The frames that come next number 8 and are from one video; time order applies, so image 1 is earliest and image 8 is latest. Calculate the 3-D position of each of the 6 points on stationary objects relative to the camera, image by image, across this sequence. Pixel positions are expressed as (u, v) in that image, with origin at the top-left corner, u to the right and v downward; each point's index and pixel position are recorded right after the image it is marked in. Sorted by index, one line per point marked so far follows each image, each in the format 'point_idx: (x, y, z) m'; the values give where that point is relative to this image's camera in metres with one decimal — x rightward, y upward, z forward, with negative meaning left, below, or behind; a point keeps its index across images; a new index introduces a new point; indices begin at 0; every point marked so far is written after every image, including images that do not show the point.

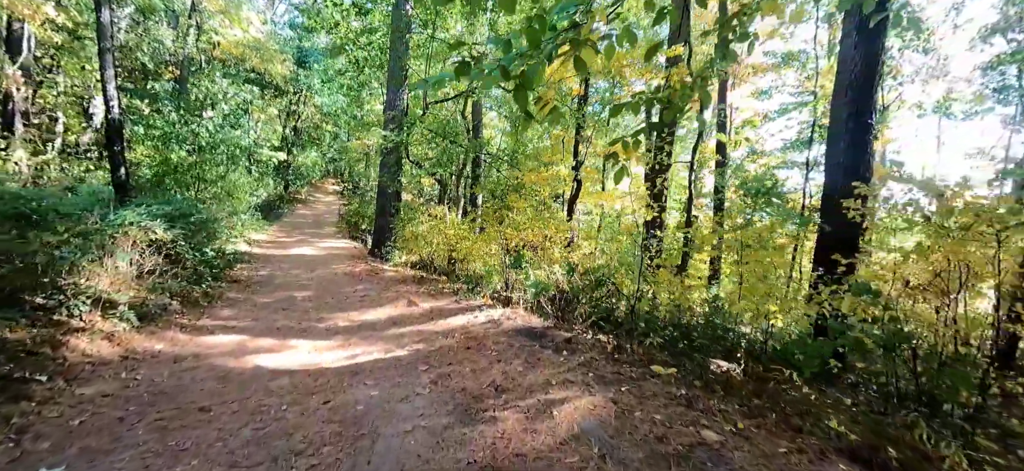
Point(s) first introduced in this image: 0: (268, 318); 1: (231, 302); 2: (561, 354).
0: (-3.5, -1.2, +6.4) m
1: (-4.6, -1.1, +7.2) m
2: (+0.5, -1.2, +4.3) m
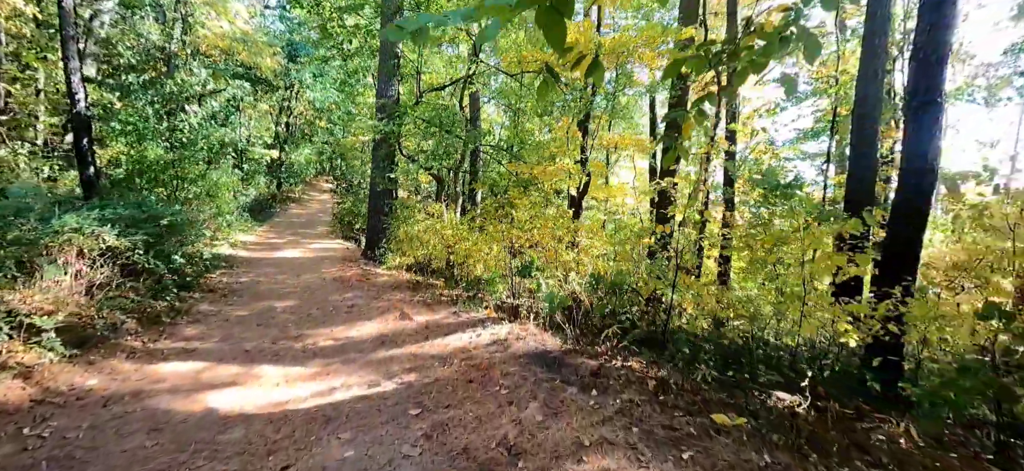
0: (-3.4, -1.3, +5.5) m
1: (-4.5, -1.2, +6.3) m
2: (+0.6, -1.2, +3.5) m
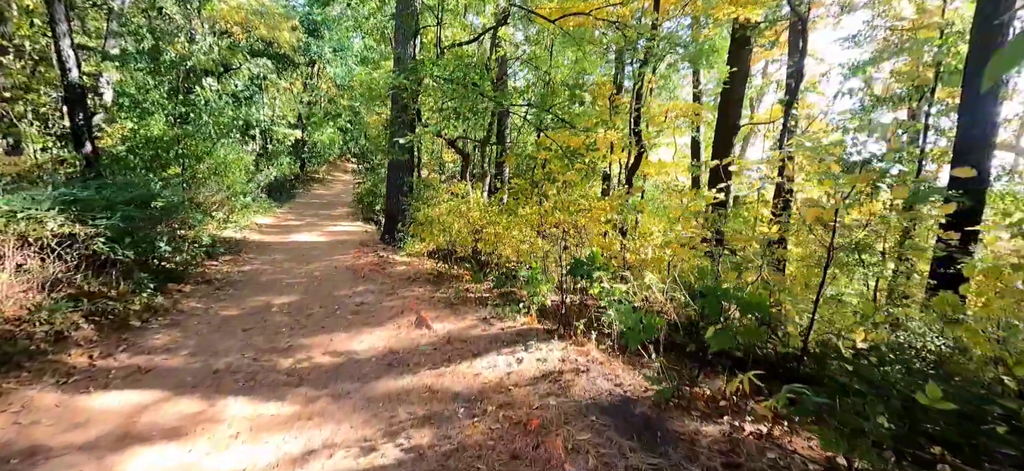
0: (-3.0, -1.1, +4.4) m
1: (-4.0, -1.0, +5.3) m
2: (+0.9, -1.2, +2.1) m
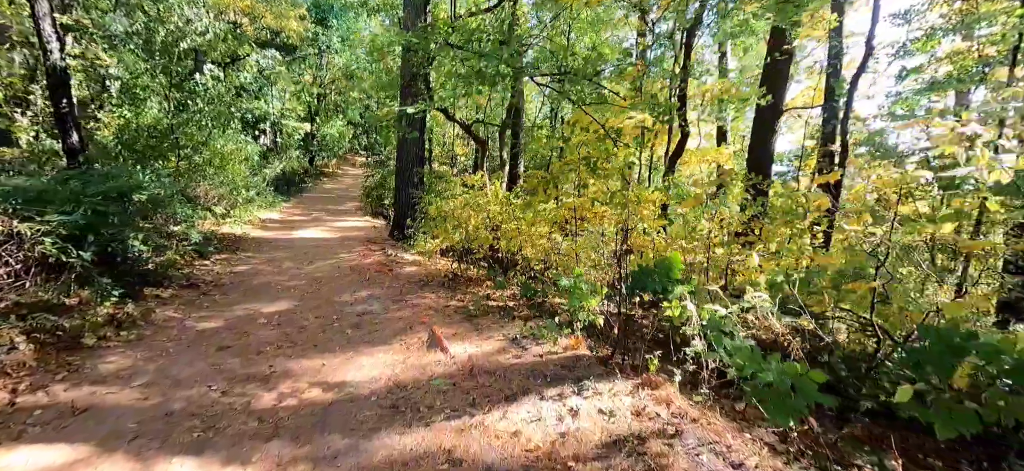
0: (-2.7, -1.1, +3.6) m
1: (-3.7, -1.0, +4.4) m
2: (+1.2, -1.2, +1.2) m
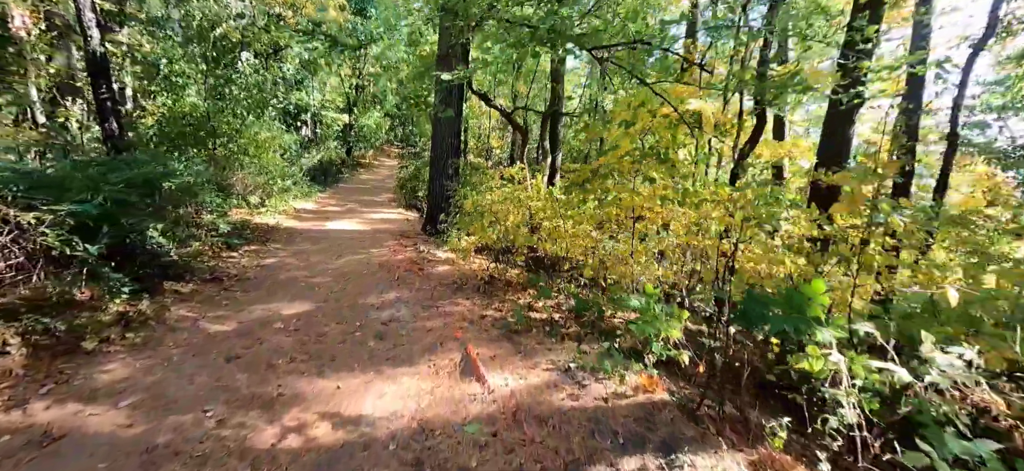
0: (-2.3, -1.1, +3.1) m
1: (-3.3, -0.9, +4.0) m
2: (+1.3, -1.3, +0.4) m
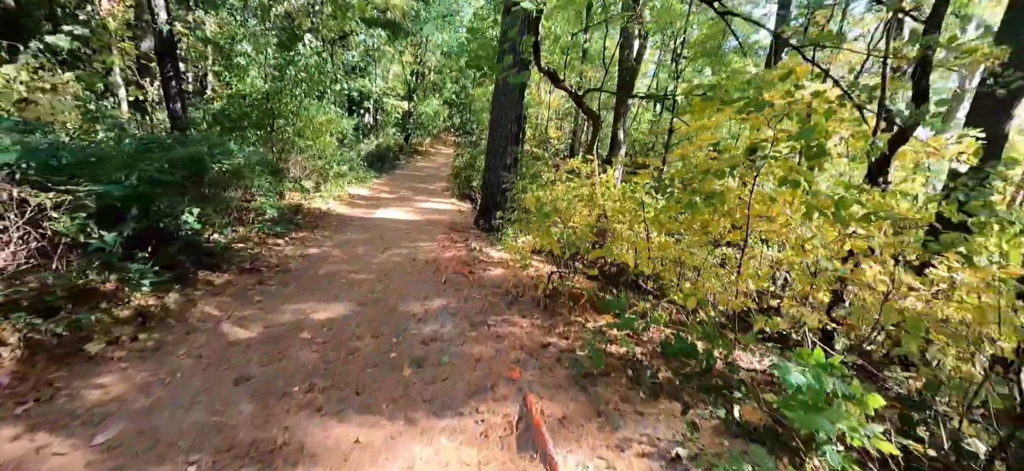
0: (-1.9, -1.1, +2.5) m
1: (-2.7, -0.8, +3.5) m
2: (+1.4, -1.5, -0.6) m
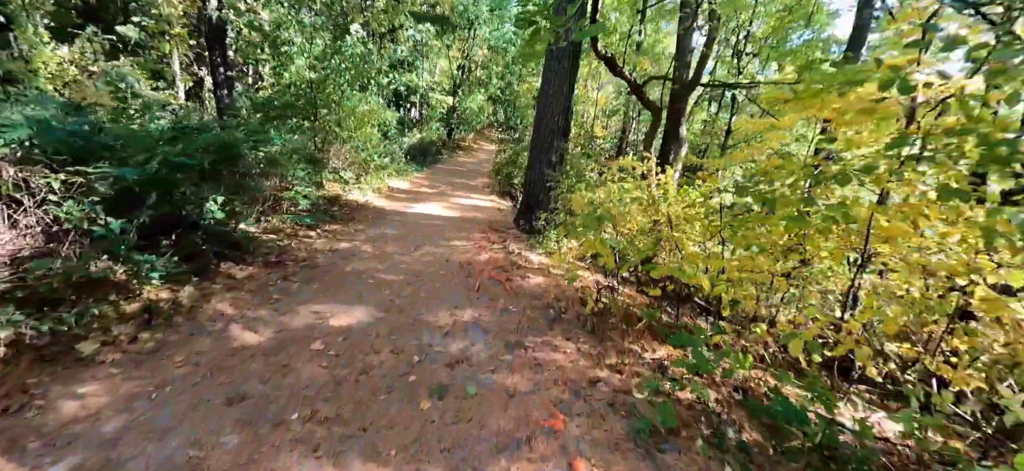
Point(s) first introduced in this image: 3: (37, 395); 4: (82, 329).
0: (-1.7, -1.0, +2.1) m
1: (-2.5, -0.7, +3.2) m
2: (+1.3, -1.6, -1.3) m
3: (-2.6, -0.9, +2.4) m
4: (-2.9, -0.6, +3.0) m
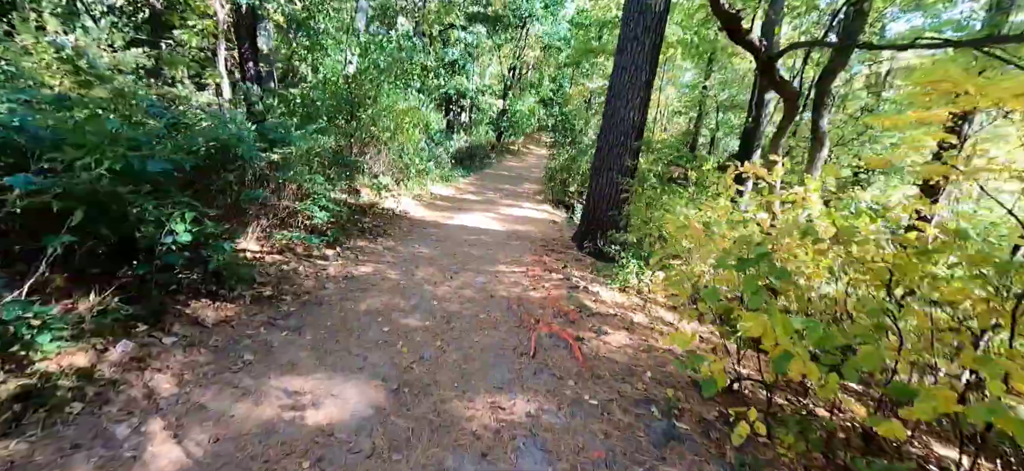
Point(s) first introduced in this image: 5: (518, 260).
0: (-1.5, -1.2, +0.7) m
1: (-2.1, -1.0, +1.9) m
2: (+1.1, -1.9, -2.9) m
3: (-2.3, -1.1, +1.1) m
4: (-2.5, -0.8, +1.8) m
5: (+0.1, -0.3, +5.9) m
